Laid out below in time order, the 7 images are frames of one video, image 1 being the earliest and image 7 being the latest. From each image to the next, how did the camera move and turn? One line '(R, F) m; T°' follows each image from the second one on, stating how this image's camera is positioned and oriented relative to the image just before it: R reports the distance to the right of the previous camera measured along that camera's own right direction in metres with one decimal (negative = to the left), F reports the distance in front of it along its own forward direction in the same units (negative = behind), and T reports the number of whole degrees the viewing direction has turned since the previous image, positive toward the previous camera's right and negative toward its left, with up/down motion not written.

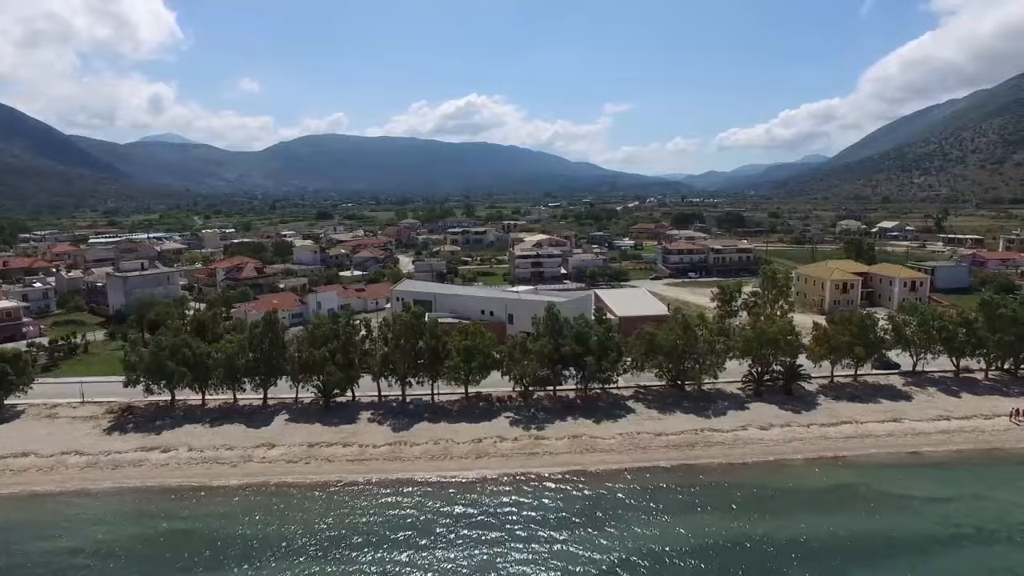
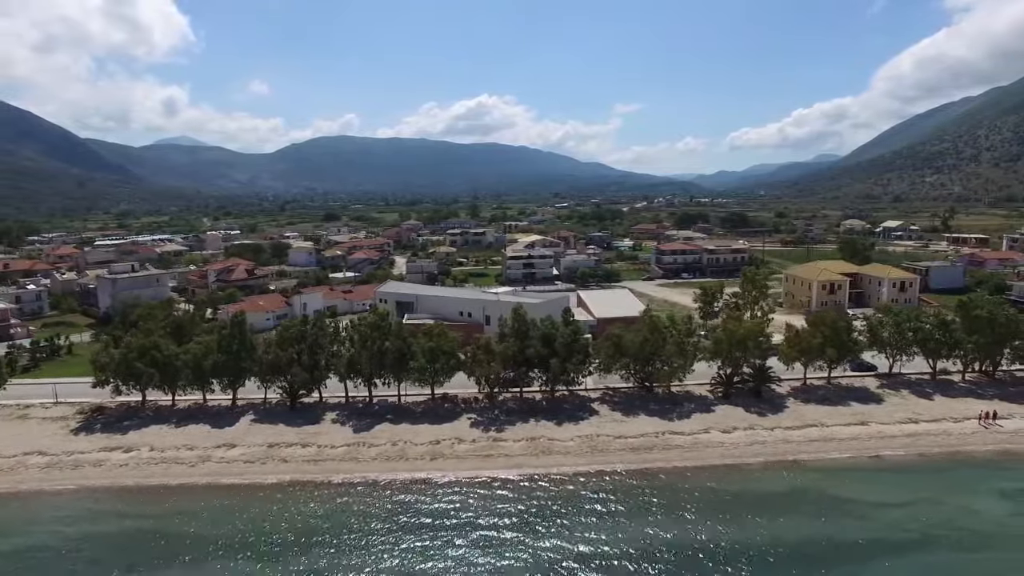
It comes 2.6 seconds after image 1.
(+2.4, 0.0) m; -1°
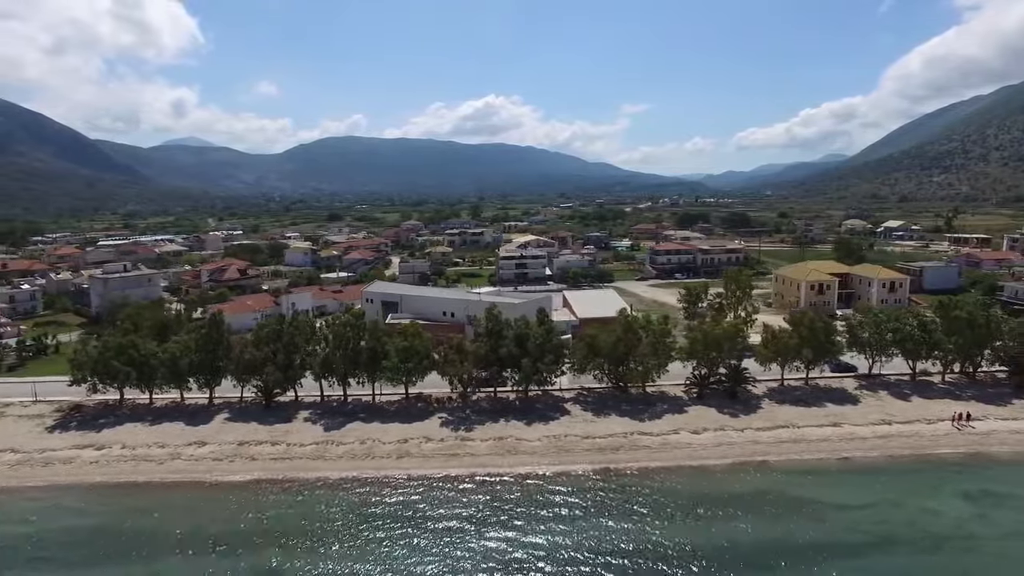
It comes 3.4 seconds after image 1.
(+1.8, 0.0) m; -1°
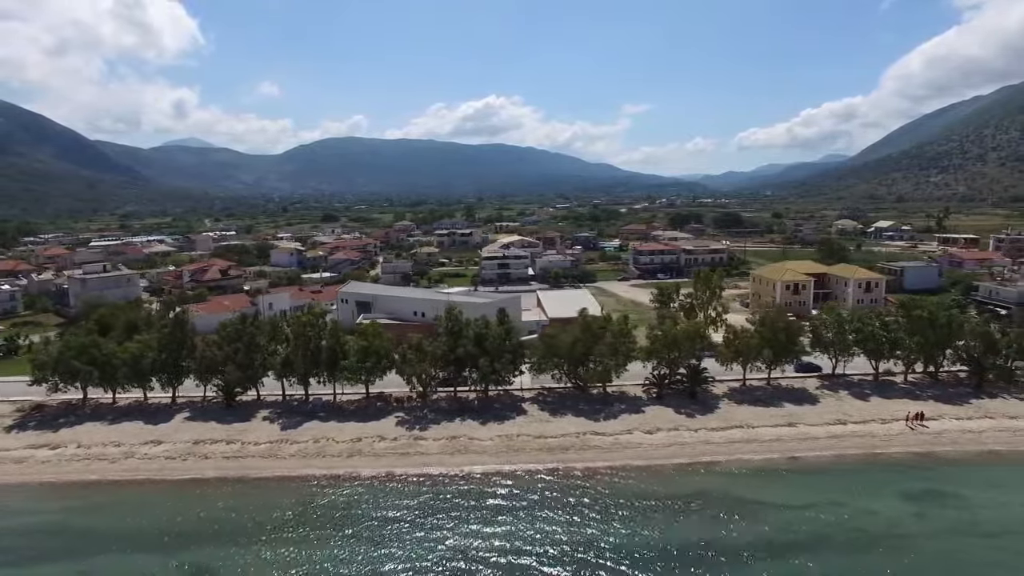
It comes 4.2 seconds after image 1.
(+2.2, -0.1) m; 0°
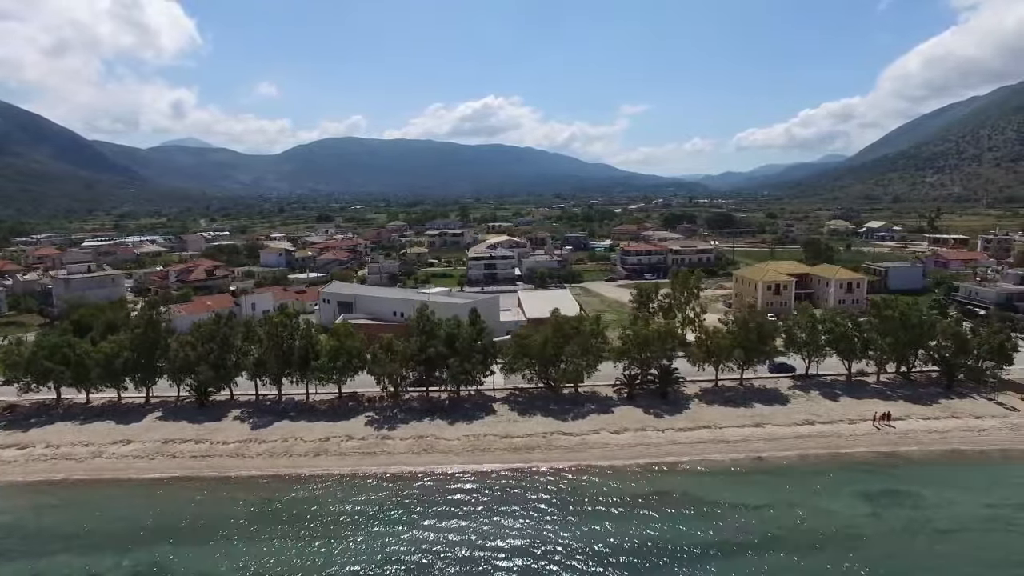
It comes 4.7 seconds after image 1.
(+1.5, -0.1) m; 0°
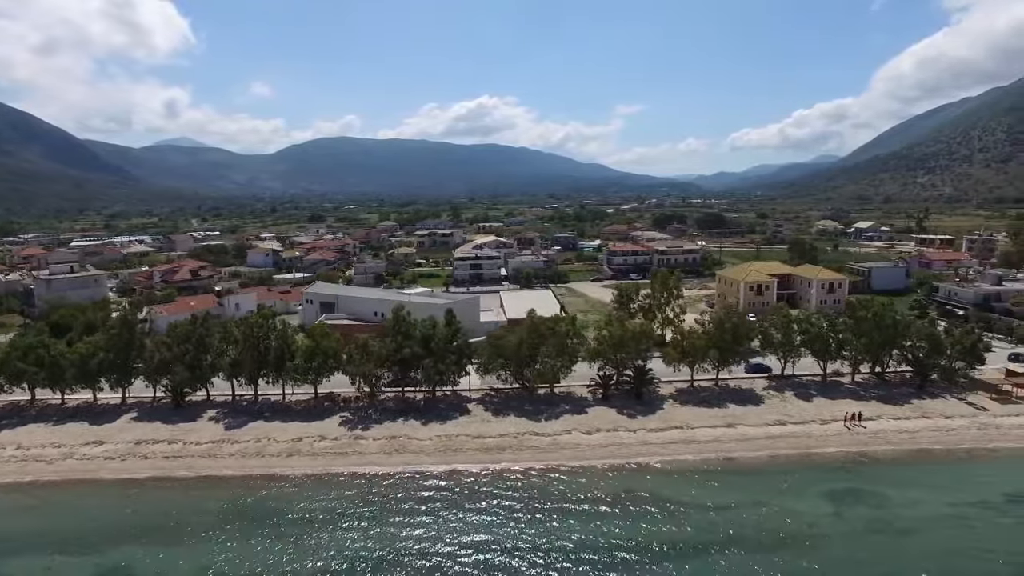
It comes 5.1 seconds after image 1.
(+1.0, -0.1) m; 0°
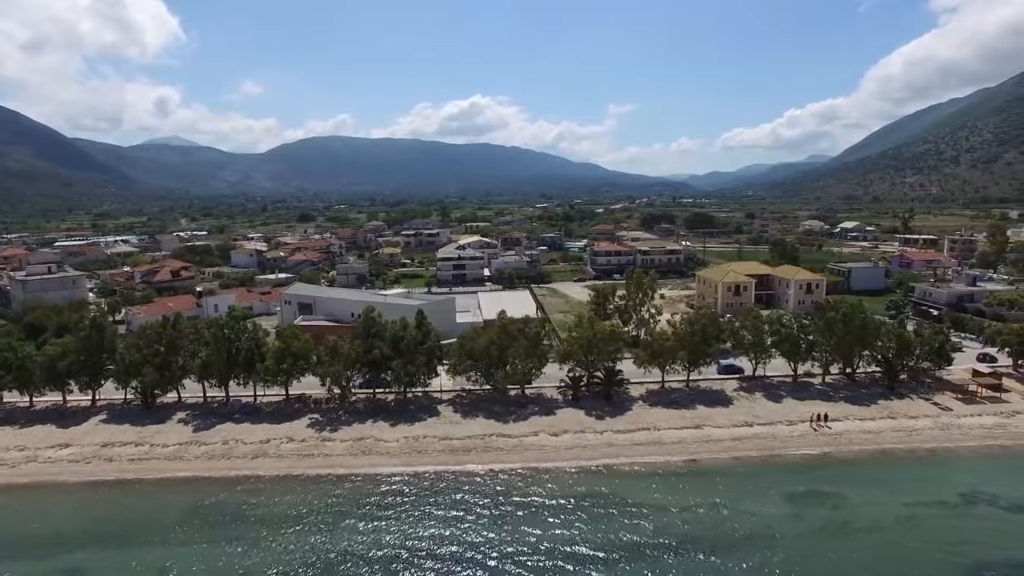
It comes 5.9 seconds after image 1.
(+1.2, -0.1) m; +1°
